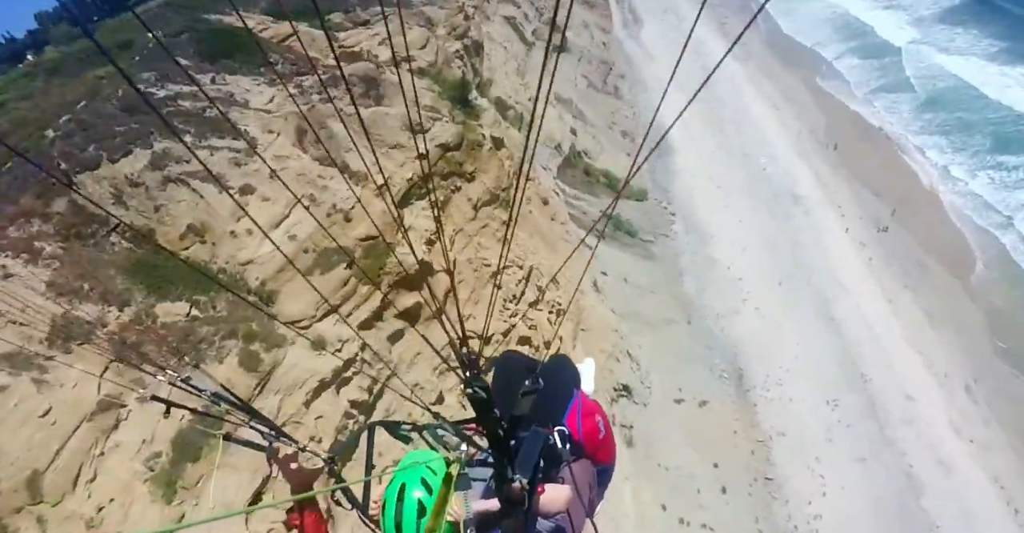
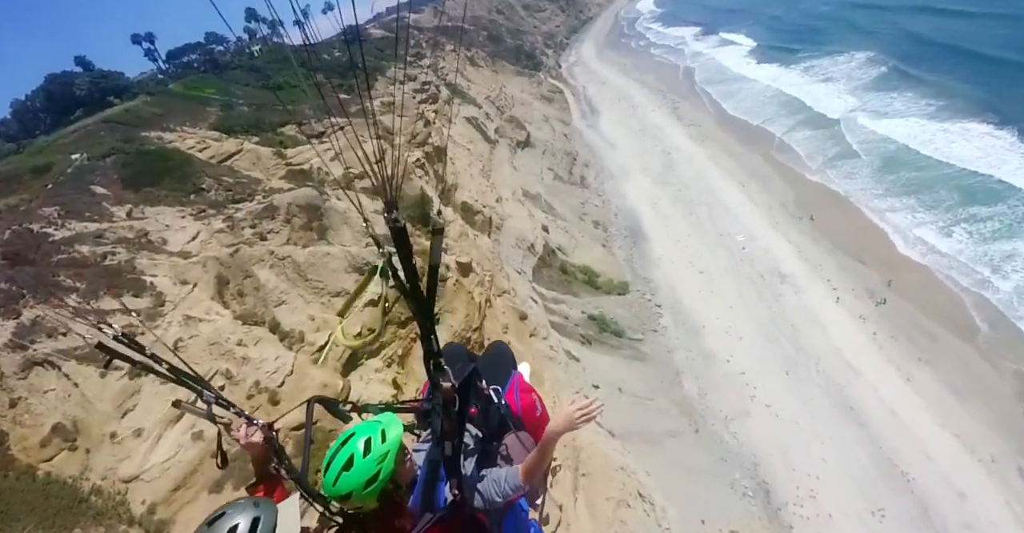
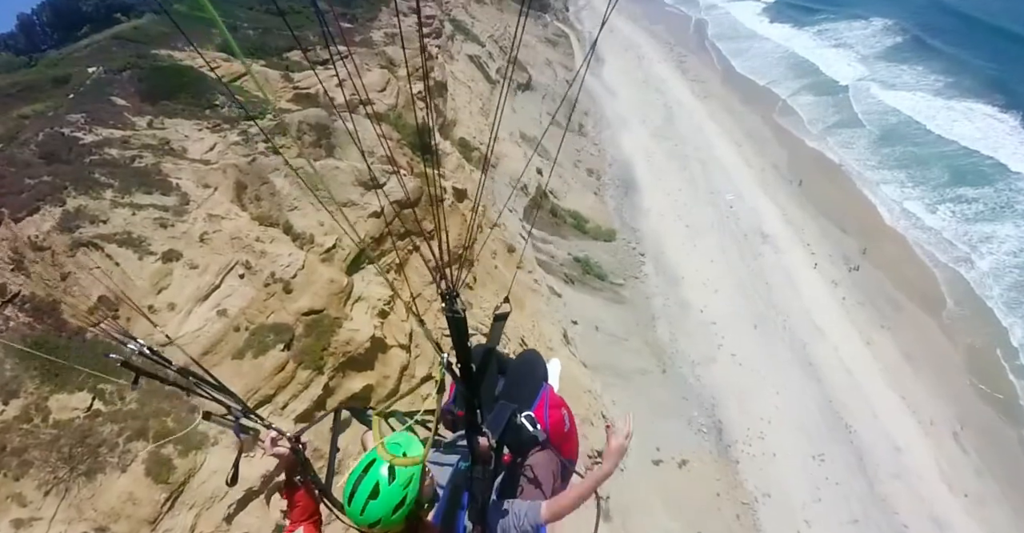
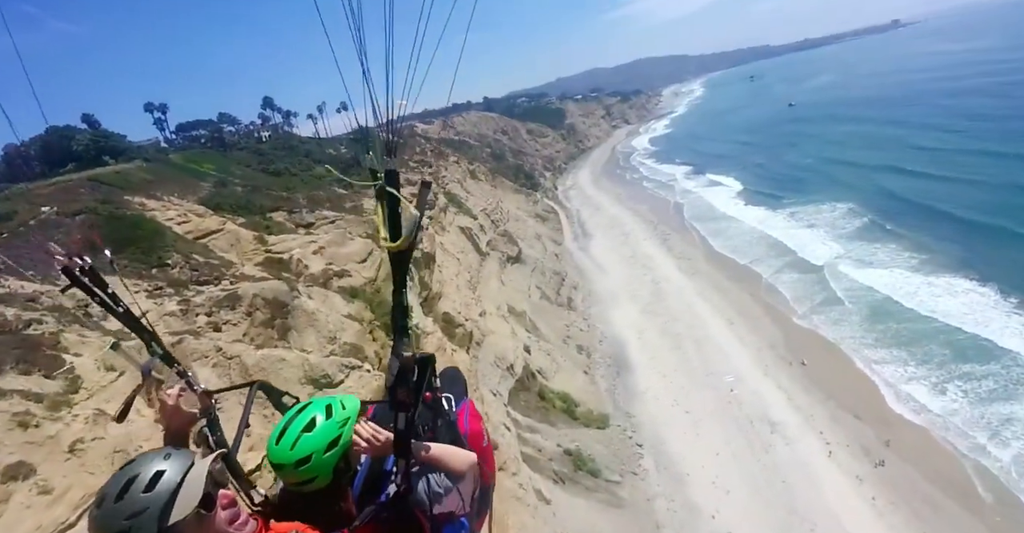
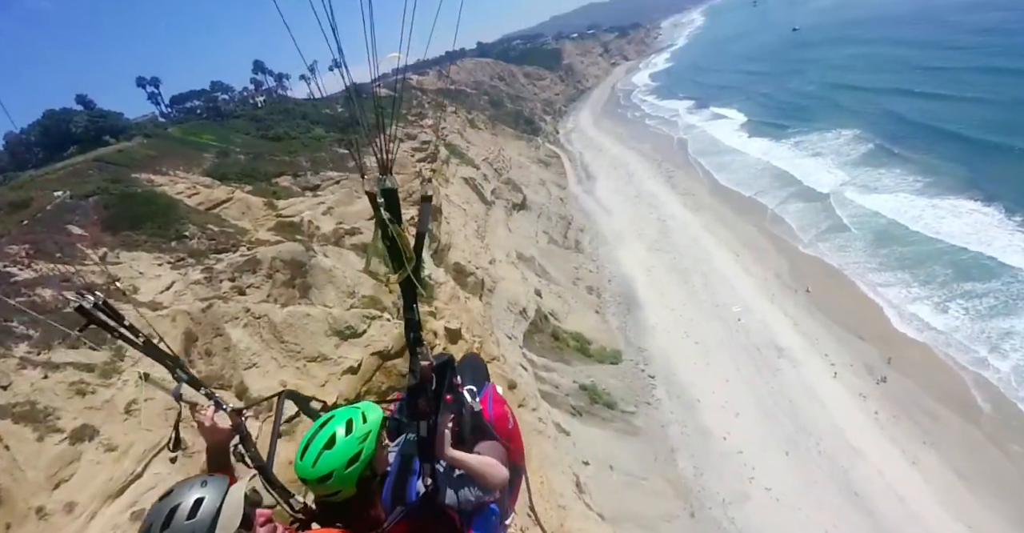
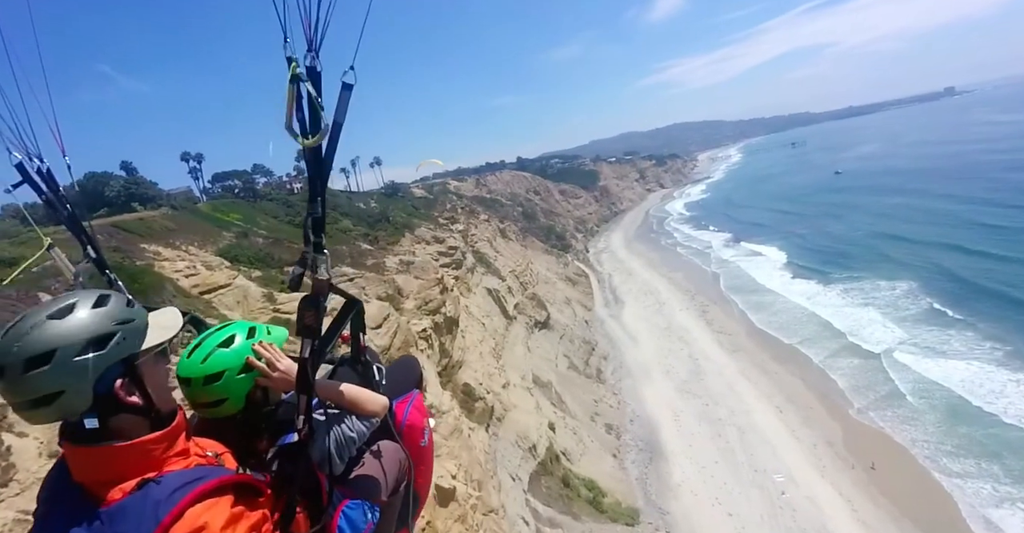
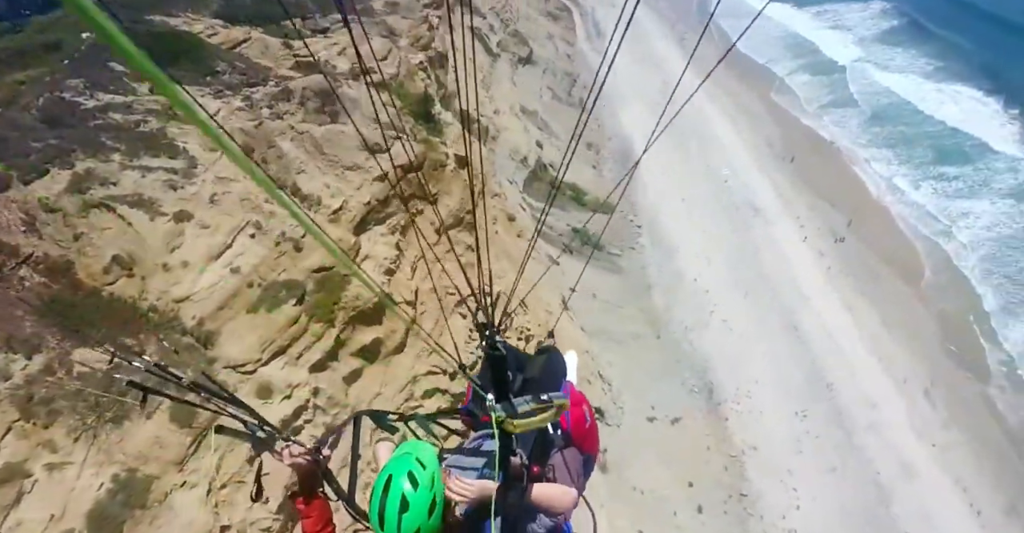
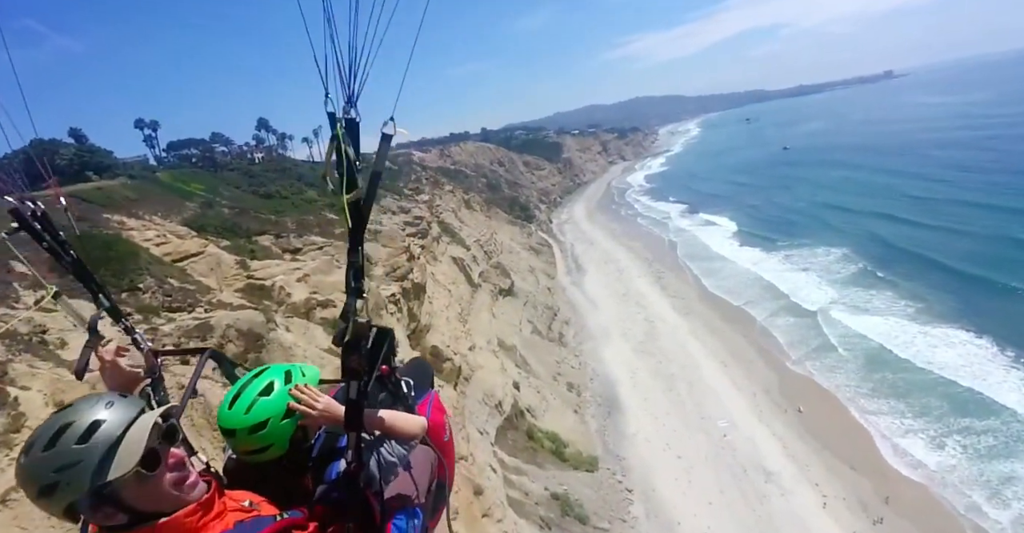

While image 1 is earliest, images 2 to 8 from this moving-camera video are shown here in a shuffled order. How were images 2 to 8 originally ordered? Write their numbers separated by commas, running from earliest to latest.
7, 3, 2, 5, 4, 8, 6
